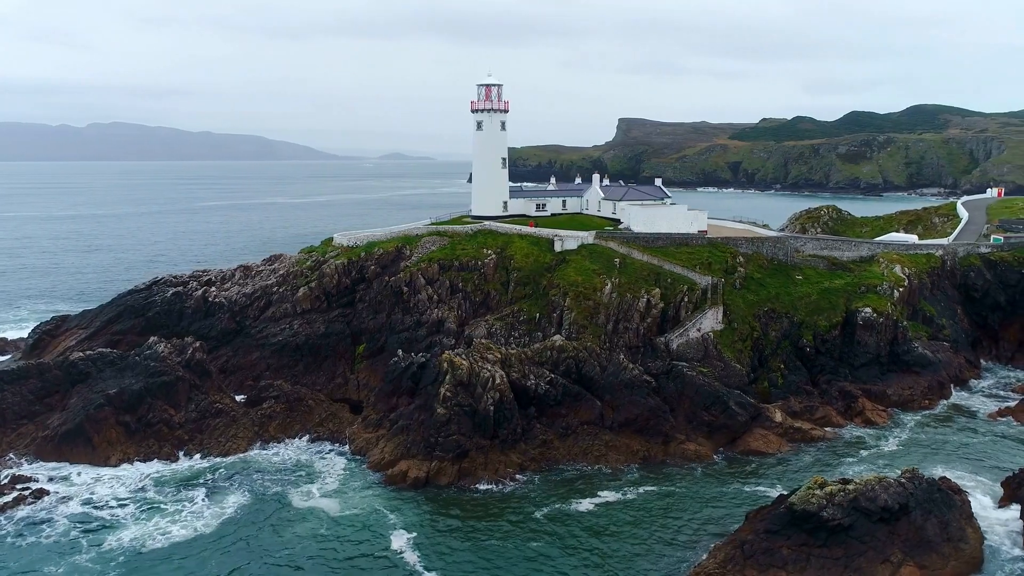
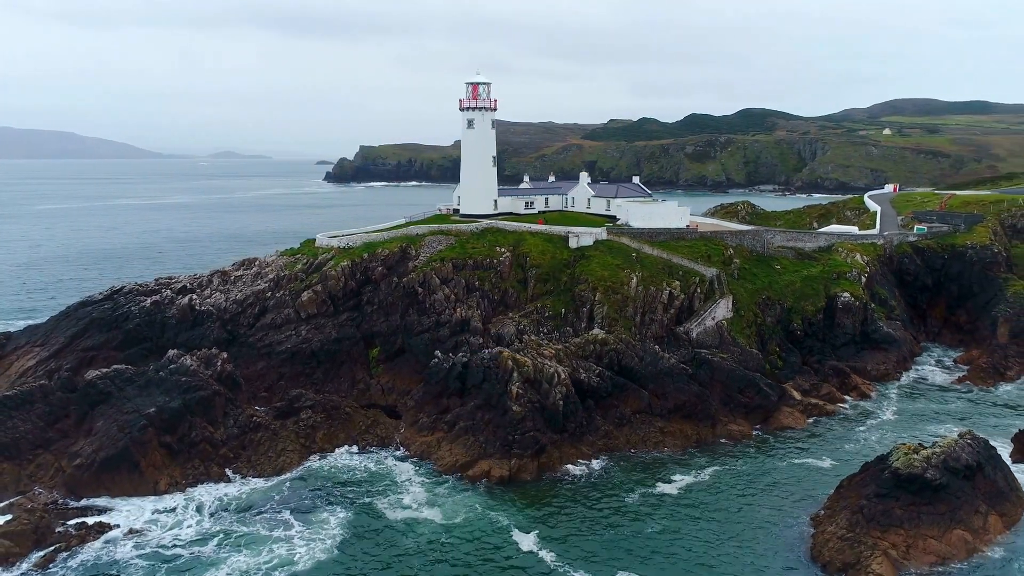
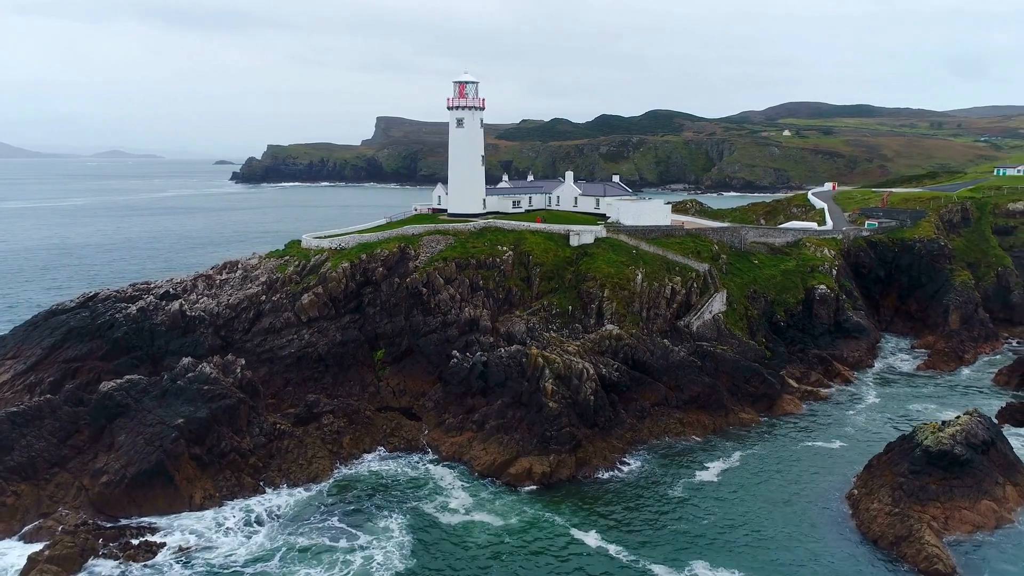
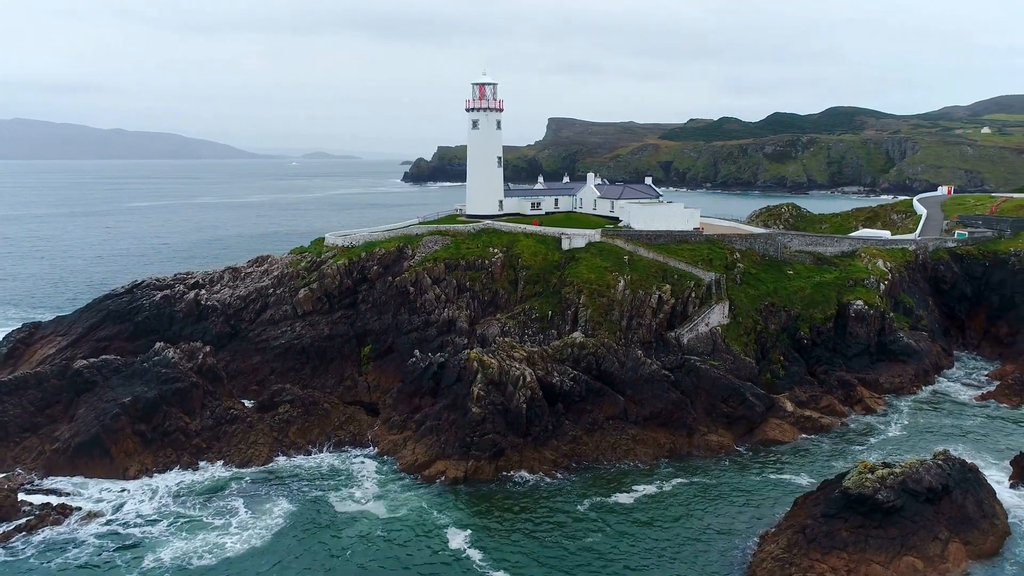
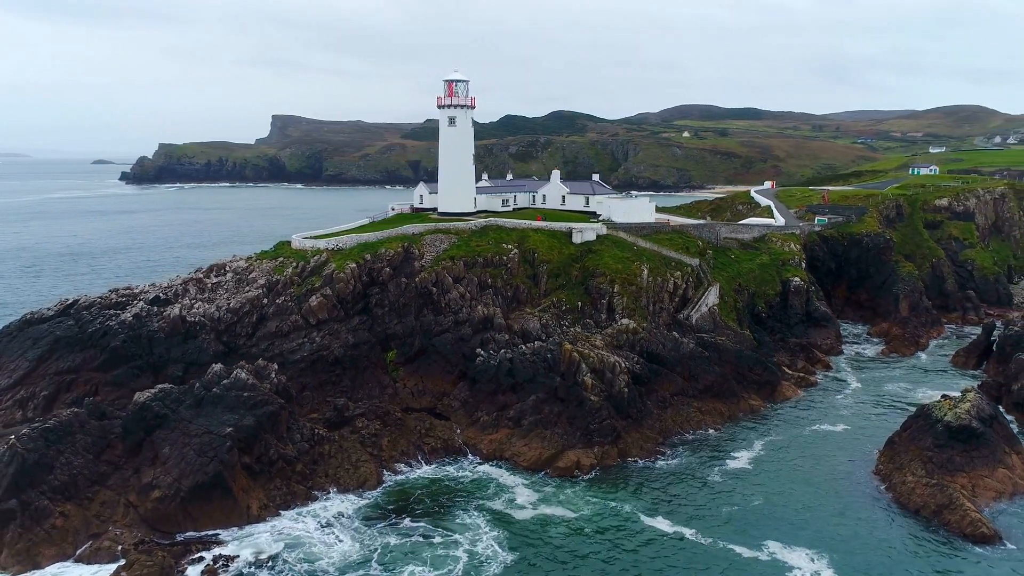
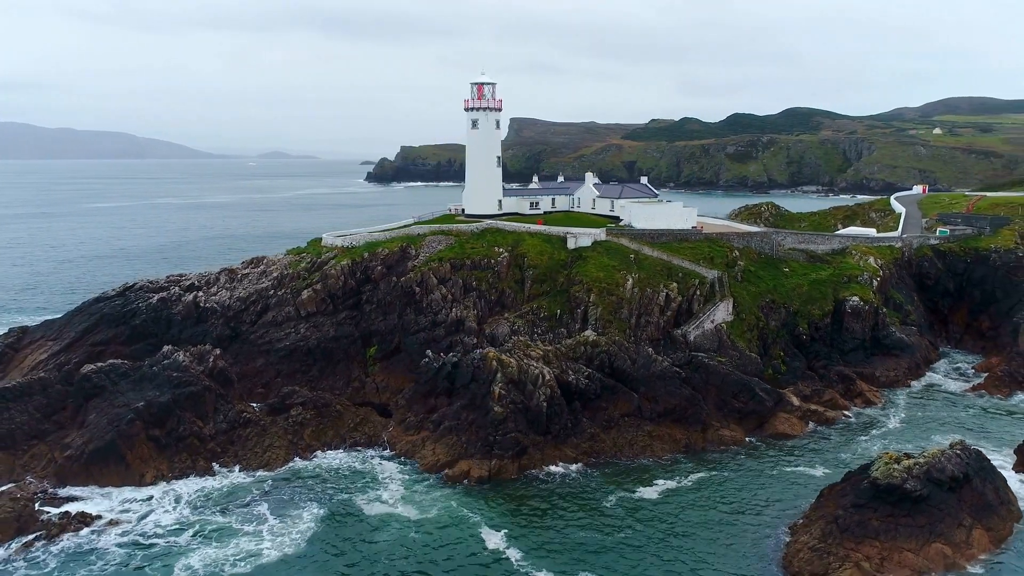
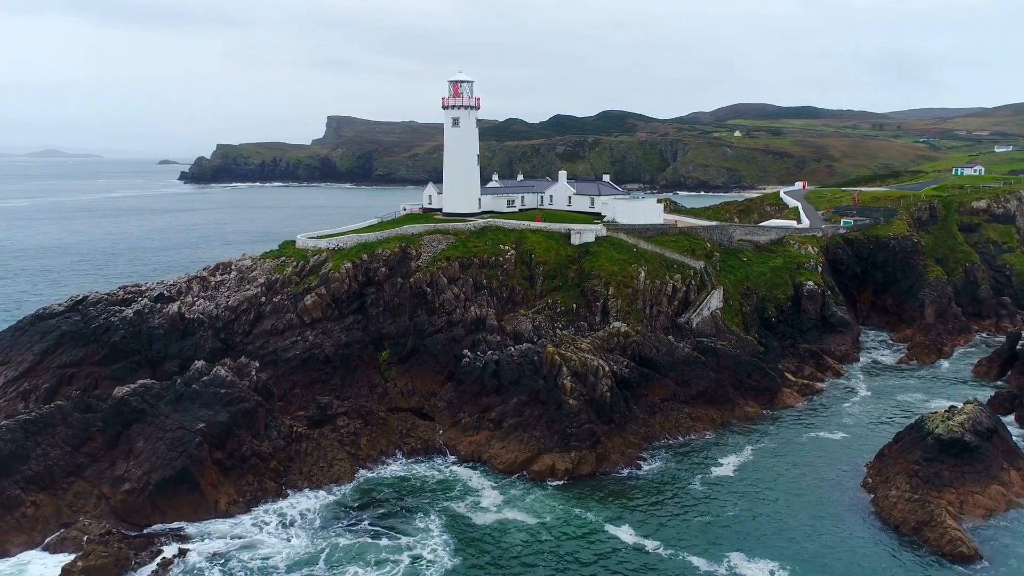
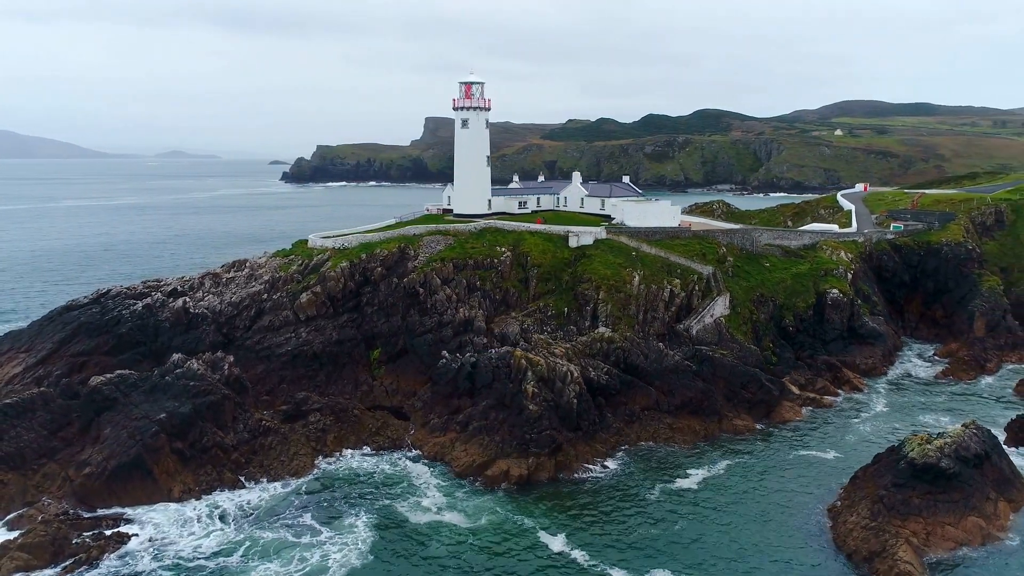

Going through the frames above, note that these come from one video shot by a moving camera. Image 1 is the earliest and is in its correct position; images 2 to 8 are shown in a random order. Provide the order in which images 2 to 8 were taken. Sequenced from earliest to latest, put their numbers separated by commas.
4, 6, 2, 8, 3, 7, 5
